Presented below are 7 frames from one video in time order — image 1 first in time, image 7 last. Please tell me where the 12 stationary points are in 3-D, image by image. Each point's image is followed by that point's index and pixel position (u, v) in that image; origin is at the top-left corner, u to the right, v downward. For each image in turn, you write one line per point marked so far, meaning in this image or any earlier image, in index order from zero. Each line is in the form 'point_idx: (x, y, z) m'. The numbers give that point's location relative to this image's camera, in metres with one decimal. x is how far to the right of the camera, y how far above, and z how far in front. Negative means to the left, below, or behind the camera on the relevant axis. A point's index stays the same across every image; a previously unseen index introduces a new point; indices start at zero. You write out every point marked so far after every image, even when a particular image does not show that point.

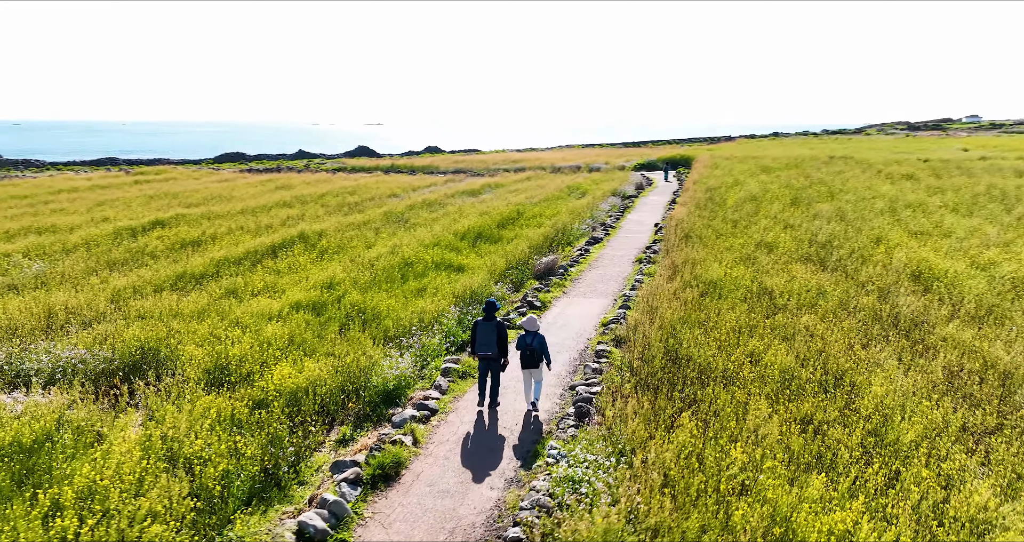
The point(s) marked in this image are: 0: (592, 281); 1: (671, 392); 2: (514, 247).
0: (+1.6, -0.1, +13.6) m
1: (+1.5, -1.2, +6.8) m
2: (+0.1, +0.6, +15.5) m
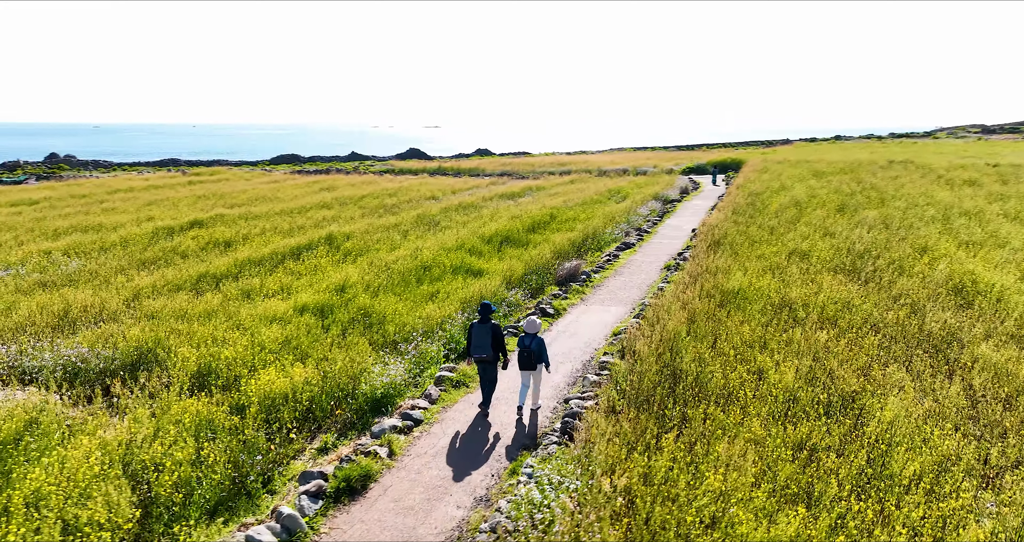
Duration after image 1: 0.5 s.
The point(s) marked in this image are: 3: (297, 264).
0: (+2.0, -0.2, +13.2) m
1: (+1.4, -1.3, +6.4) m
2: (+0.6, +0.4, +15.2) m
3: (-4.1, +0.1, +13.5) m
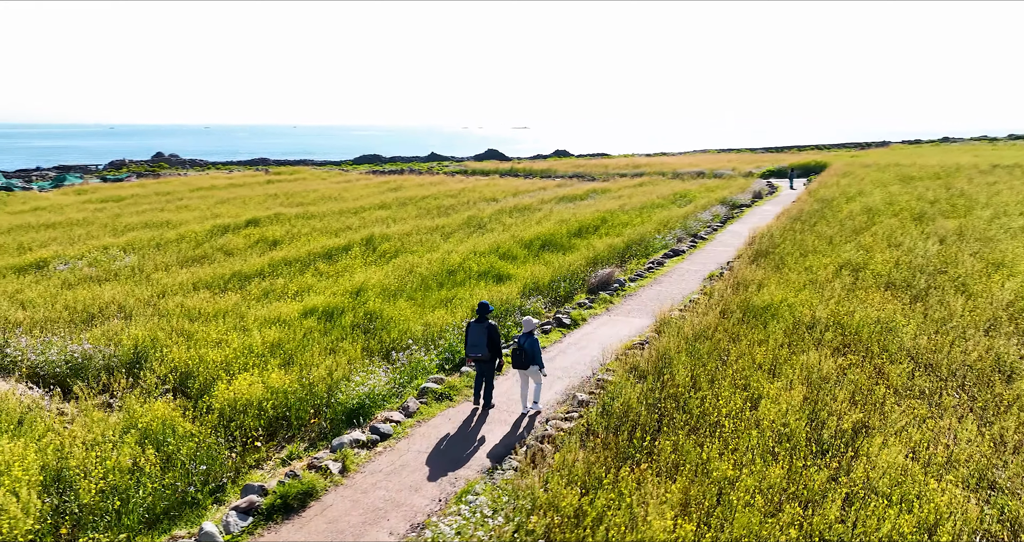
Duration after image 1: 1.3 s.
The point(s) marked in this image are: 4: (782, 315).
0: (+2.5, -0.4, +12.6) m
1: (+1.0, -1.4, +5.8) m
2: (+1.3, +0.3, +14.7) m
3: (-3.6, +0.1, +13.5) m
4: (+3.5, -0.6, +9.1) m
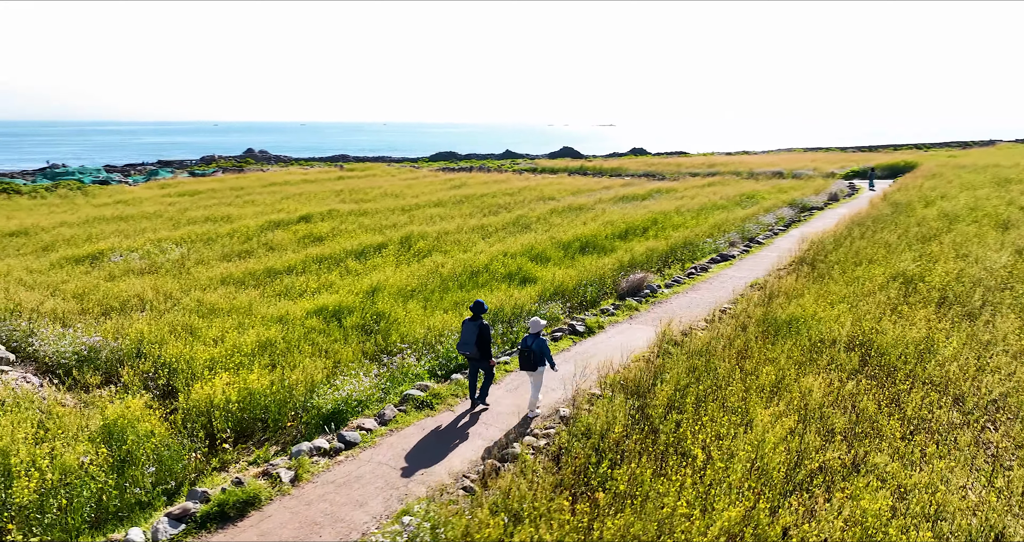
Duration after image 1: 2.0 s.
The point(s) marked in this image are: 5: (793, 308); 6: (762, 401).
0: (+2.9, -0.5, +12.0) m
1: (+0.6, -1.5, +5.4) m
2: (+2.0, +0.2, +14.2) m
3: (-3.0, +0.1, +13.5) m
4: (+3.4, -0.7, +8.4) m
5: (+3.7, -0.5, +9.3) m
6: (+2.2, -1.2, +6.3) m
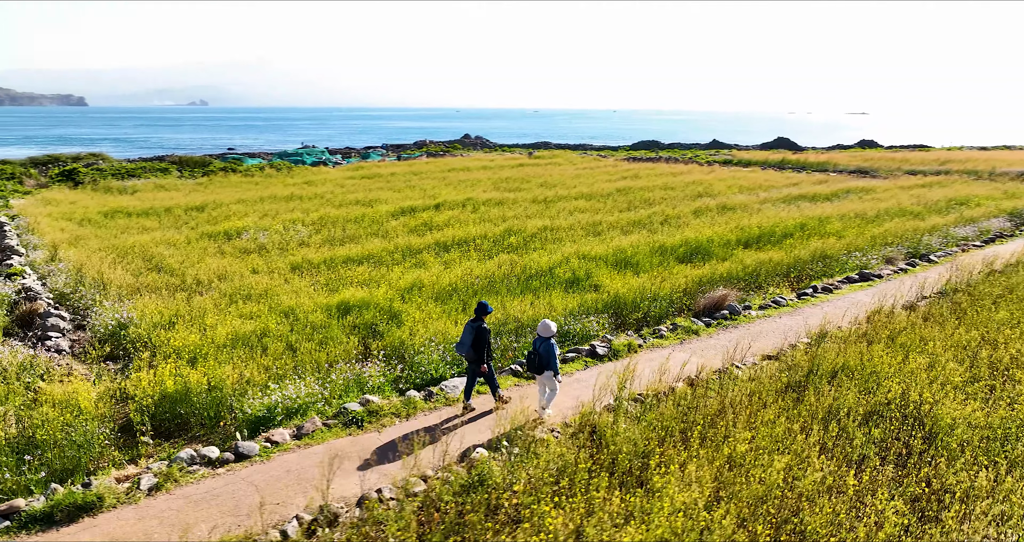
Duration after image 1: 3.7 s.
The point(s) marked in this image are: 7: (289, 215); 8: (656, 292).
0: (+3.5, -0.8, +10.1) m
1: (-0.6, -1.7, +4.5) m
2: (+3.4, 0.0, +12.4) m
3: (-1.6, +0.3, +13.3) m
4: (+3.0, -1.1, +6.5) m
5: (+3.6, -0.9, +7.3) m
6: (+1.2, -1.5, +4.9) m
7: (-6.3, +1.6, +19.9) m
8: (+2.3, -0.3, +11.1) m
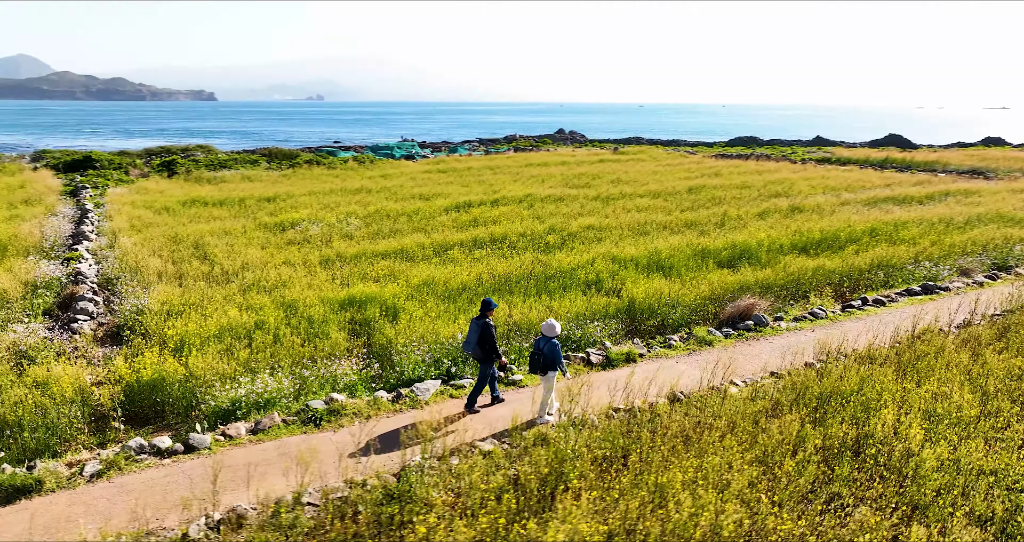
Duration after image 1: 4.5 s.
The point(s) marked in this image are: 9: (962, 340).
0: (+3.5, -0.9, +9.3) m
1: (-1.3, -1.7, +4.3) m
2: (+3.8, -0.1, +11.6) m
3: (-1.0, +0.3, +13.2) m
4: (+2.5, -1.2, +5.8) m
5: (+3.2, -1.0, +6.6) m
6: (+0.5, -1.5, +4.5) m
7: (-4.7, +1.8, +20.4) m
8: (+2.5, -0.4, +10.5) m
9: (+5.0, -0.8, +7.8) m
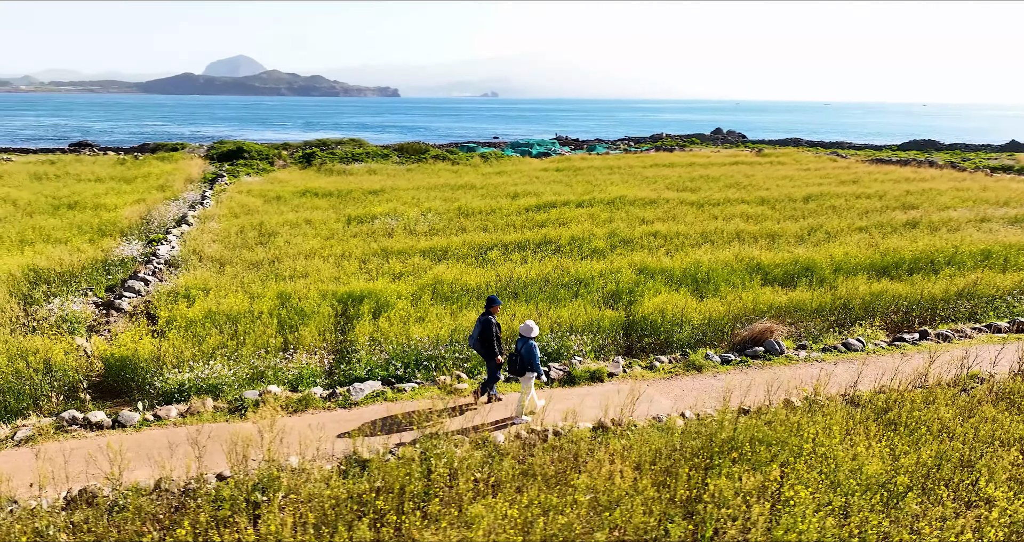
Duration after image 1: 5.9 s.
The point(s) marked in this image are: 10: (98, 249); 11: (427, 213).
0: (+3.2, -1.2, +8.3) m
1: (-2.7, -1.7, +4.5) m
2: (+4.0, -0.4, +10.5) m
3: (-0.3, +0.3, +13.1) m
4: (+1.4, -1.4, +5.1) m
5: (+2.3, -1.3, +5.7) m
6: (-0.9, -1.6, +4.2) m
7: (-2.3, +2.0, +20.9) m
8: (+2.4, -0.6, +9.7) m
9: (+4.3, -1.1, +6.6) m
10: (-7.6, +0.4, +13.0) m
11: (-2.3, +1.6, +19.0) m
